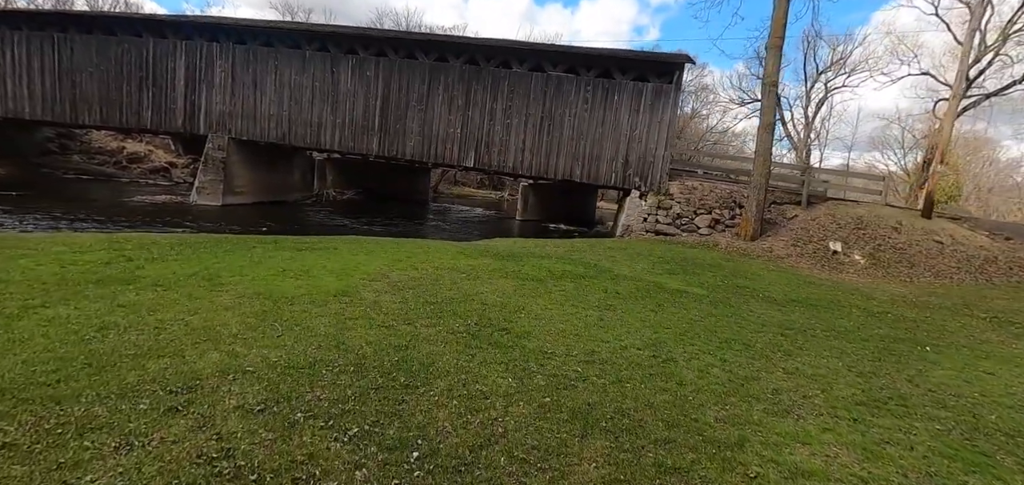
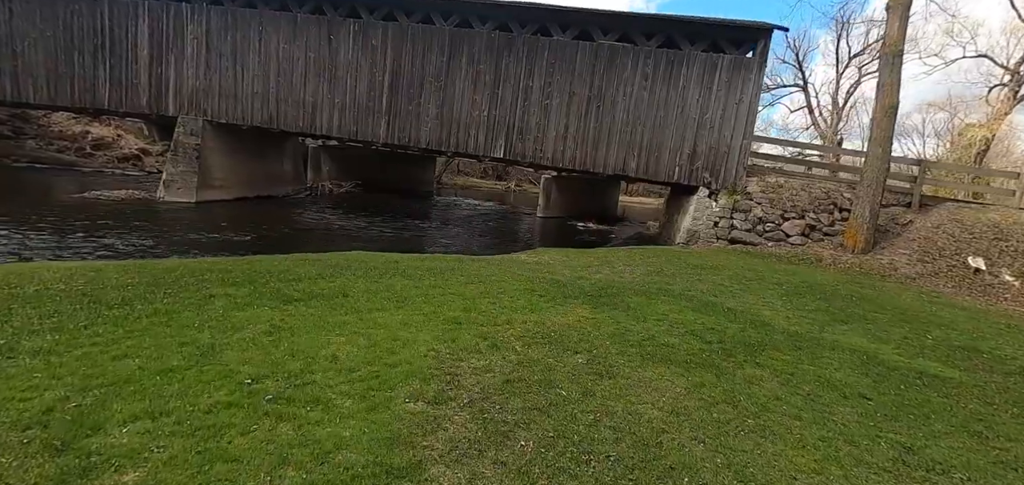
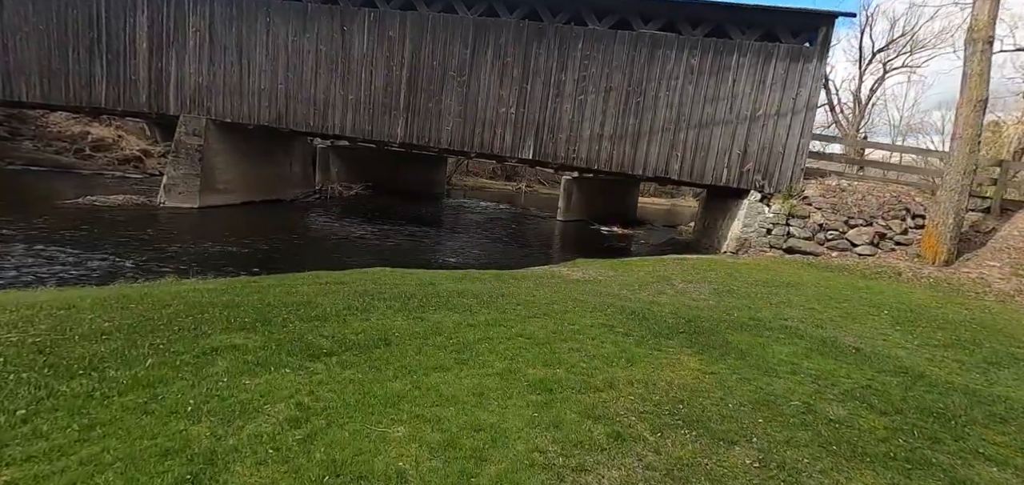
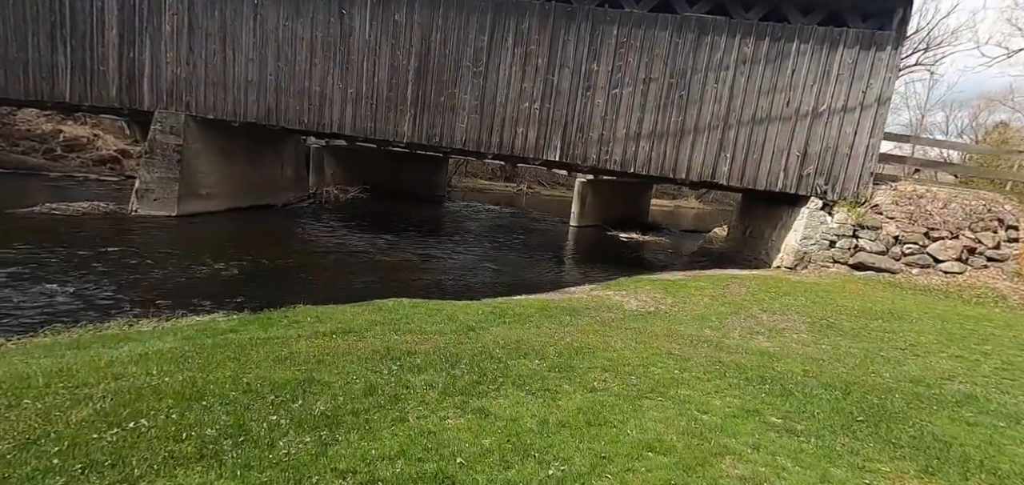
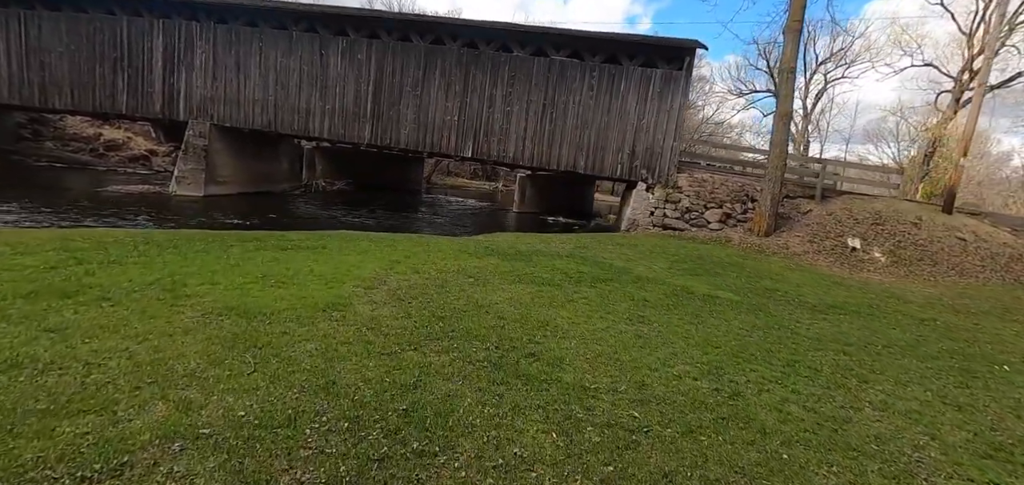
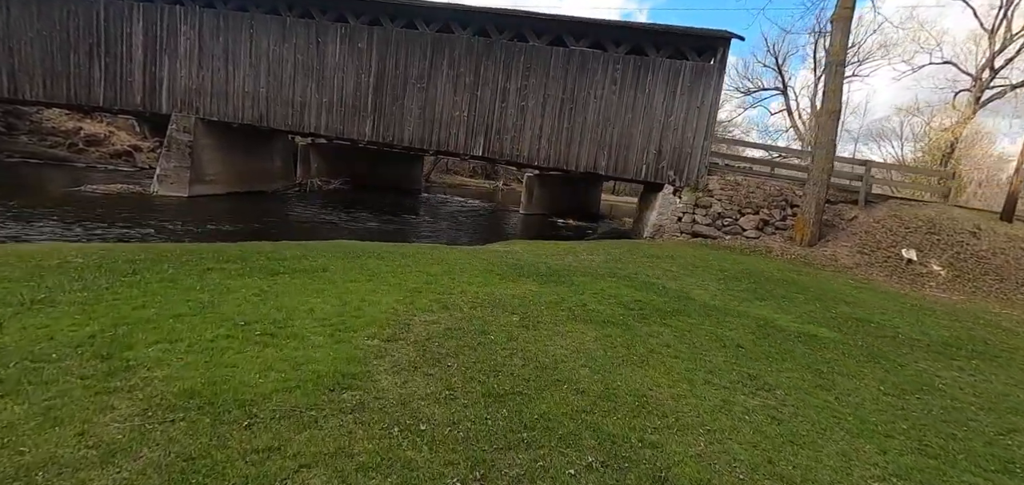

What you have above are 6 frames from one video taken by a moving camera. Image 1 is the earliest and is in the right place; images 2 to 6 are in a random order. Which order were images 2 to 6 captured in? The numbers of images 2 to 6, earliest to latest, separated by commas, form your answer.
5, 6, 2, 3, 4
